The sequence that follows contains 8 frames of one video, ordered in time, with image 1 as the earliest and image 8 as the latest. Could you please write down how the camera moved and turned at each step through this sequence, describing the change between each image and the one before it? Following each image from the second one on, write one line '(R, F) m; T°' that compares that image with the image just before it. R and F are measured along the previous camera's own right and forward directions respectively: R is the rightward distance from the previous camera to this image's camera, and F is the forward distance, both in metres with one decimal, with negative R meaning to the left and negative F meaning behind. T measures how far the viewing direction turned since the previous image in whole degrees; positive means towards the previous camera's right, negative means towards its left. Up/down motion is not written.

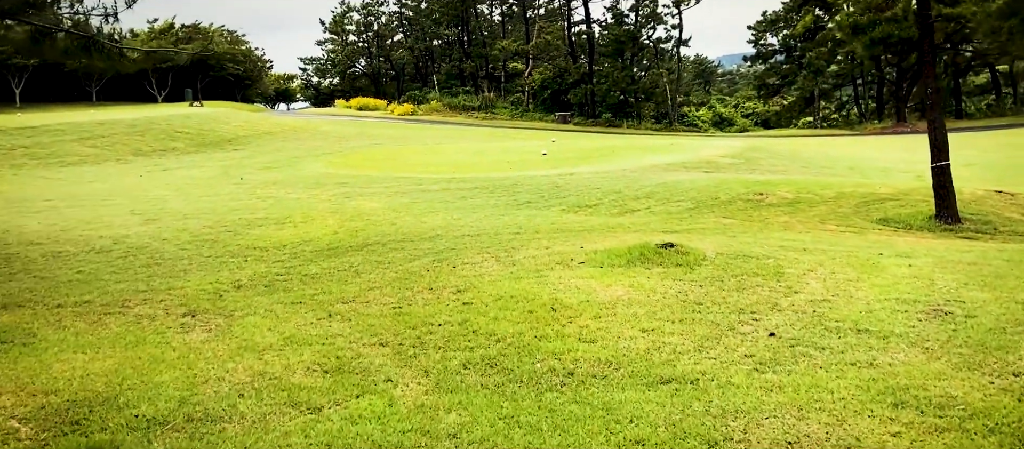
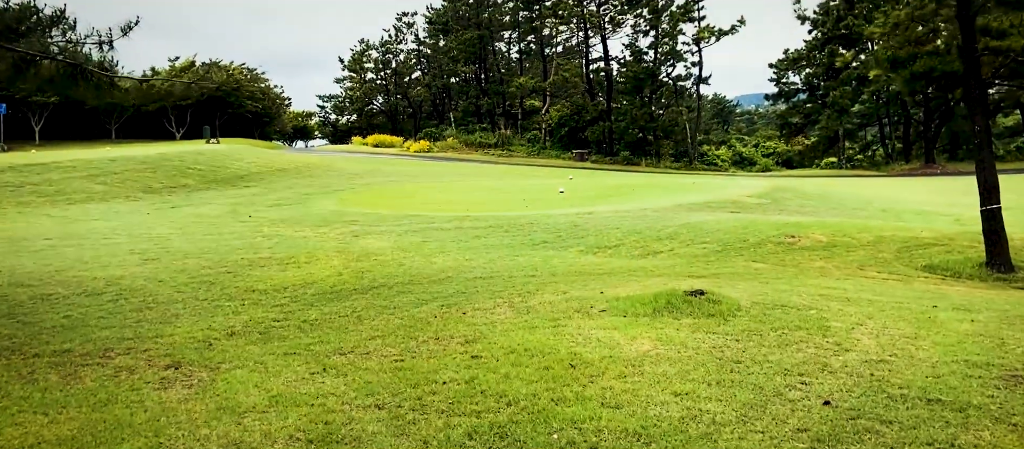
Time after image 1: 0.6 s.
(0.0, +0.5) m; -1°
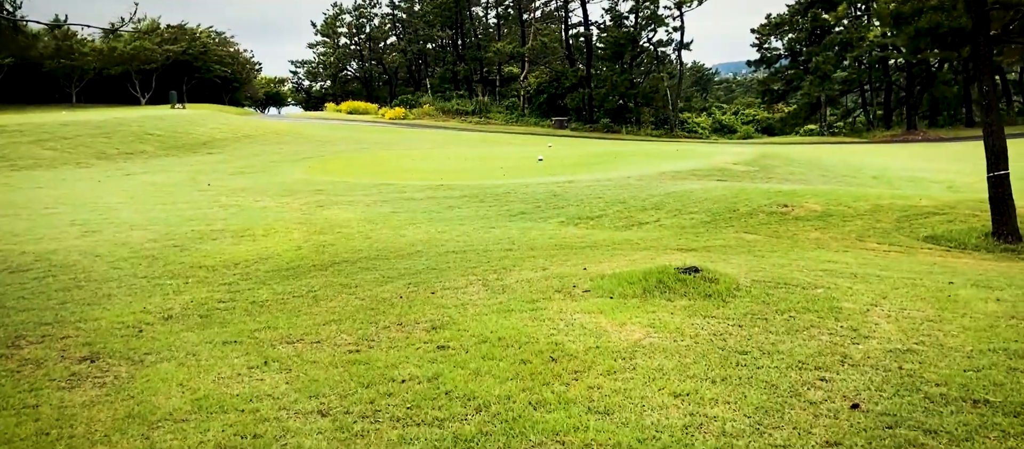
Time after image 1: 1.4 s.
(0.0, +0.6) m; +2°
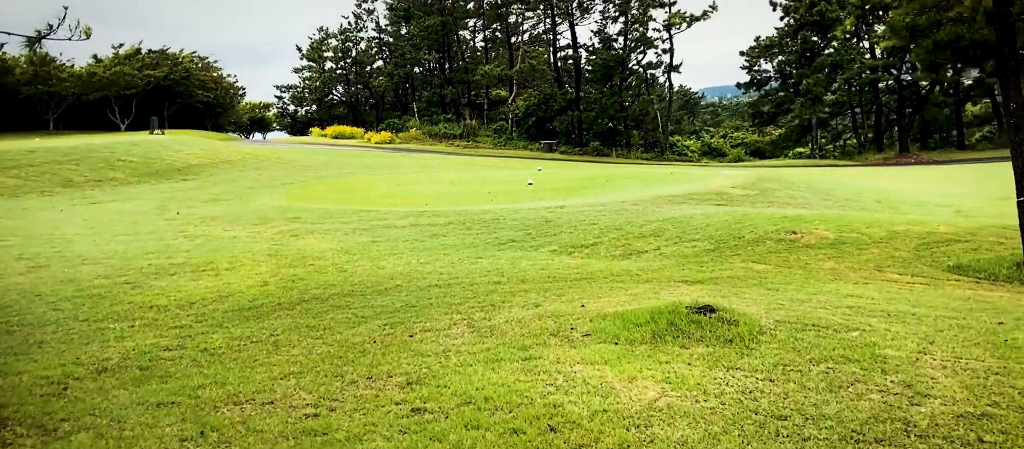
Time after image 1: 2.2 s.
(0.0, +0.6) m; +1°
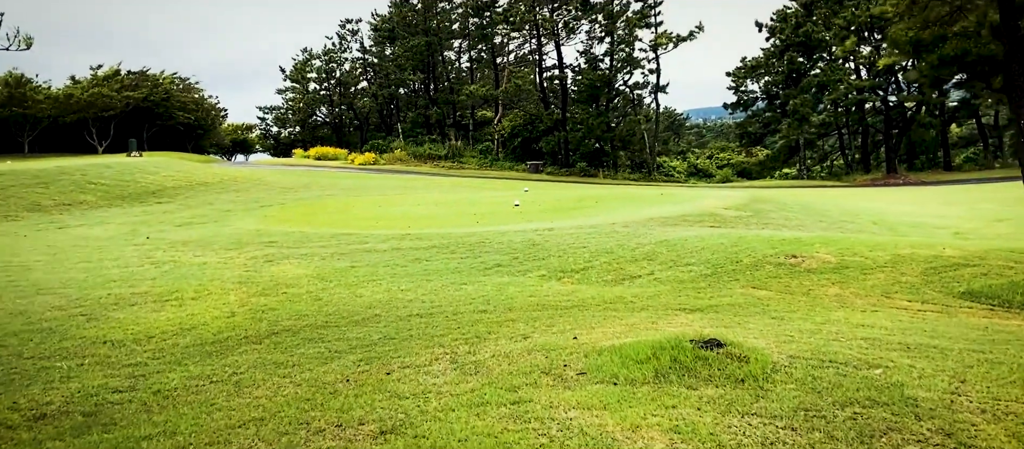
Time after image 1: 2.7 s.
(0.0, +0.4) m; +1°
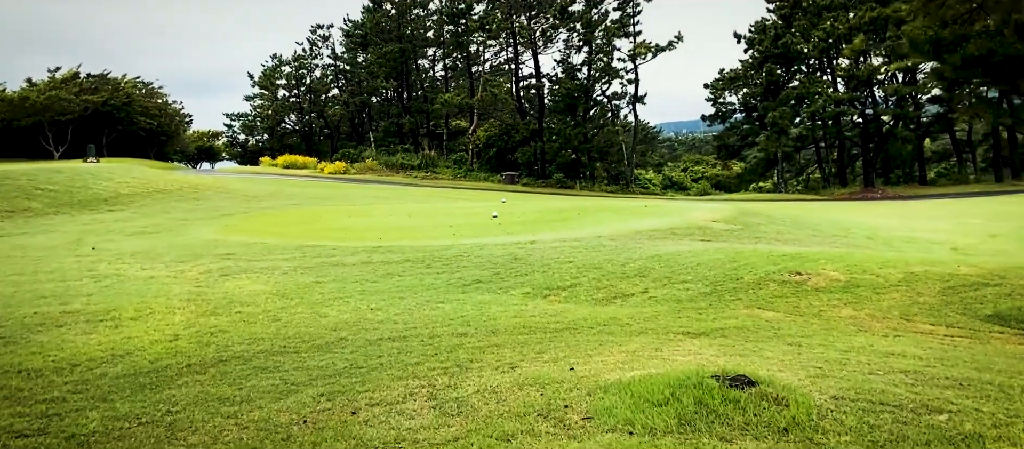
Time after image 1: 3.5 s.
(-0.1, +0.7) m; +2°
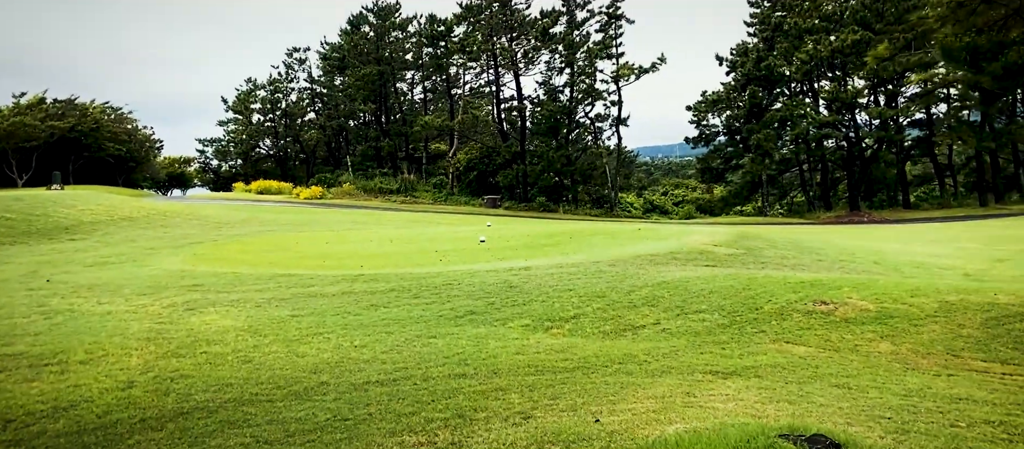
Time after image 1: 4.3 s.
(-0.2, +0.6) m; +2°
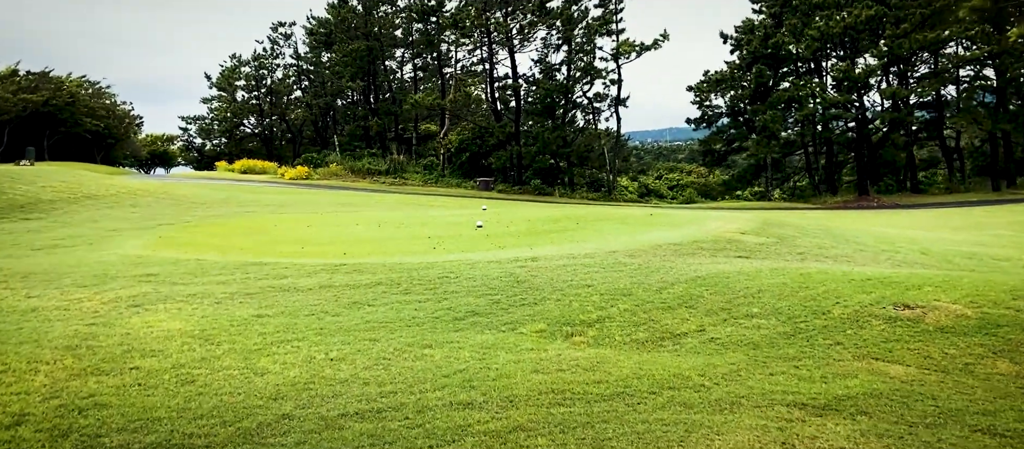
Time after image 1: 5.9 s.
(-0.2, +1.2) m; +1°
